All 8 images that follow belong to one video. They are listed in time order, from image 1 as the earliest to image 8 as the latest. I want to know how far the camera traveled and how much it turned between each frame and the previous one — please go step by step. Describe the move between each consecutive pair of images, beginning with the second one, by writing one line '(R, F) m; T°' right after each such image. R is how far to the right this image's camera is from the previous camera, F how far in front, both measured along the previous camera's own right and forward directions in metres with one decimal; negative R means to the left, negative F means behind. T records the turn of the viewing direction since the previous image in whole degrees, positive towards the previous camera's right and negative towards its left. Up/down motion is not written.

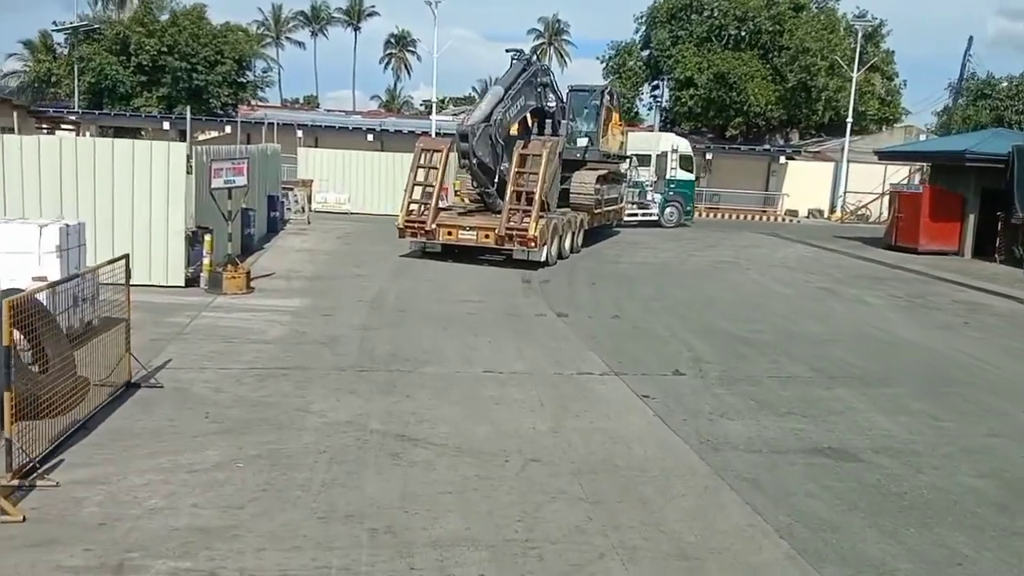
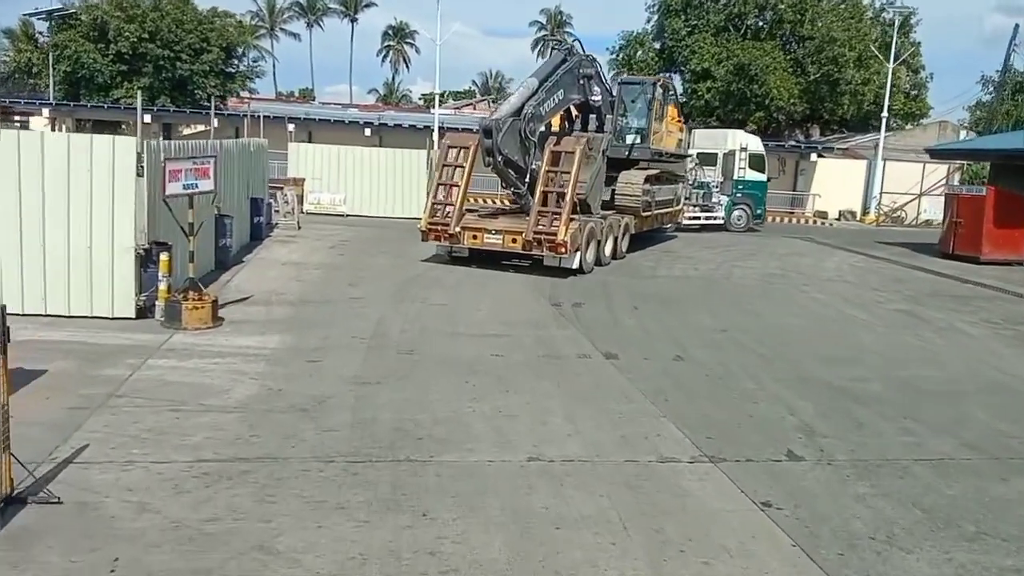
(-0.7, +3.1) m; 0°
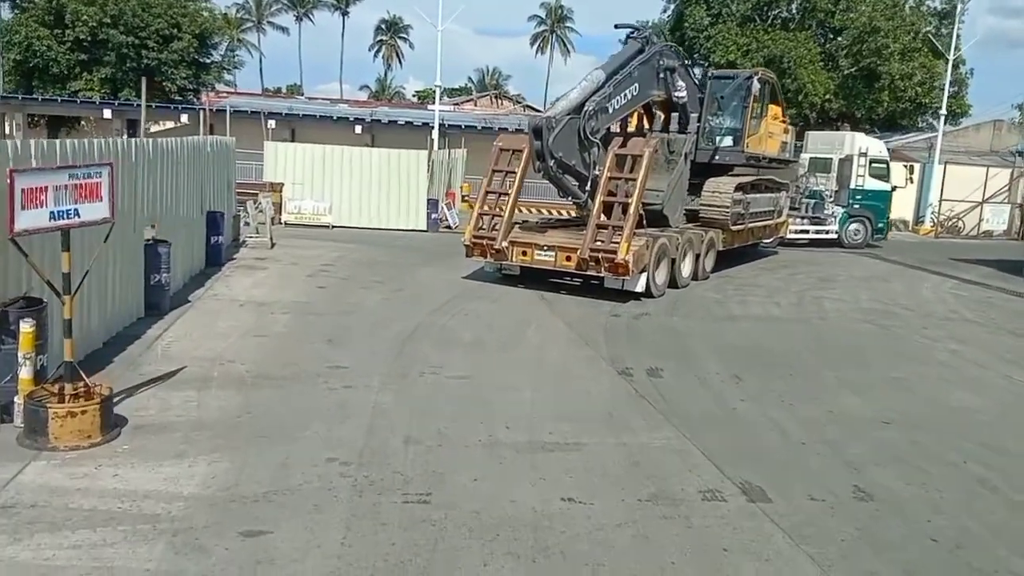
(-0.9, +4.6) m; +1°
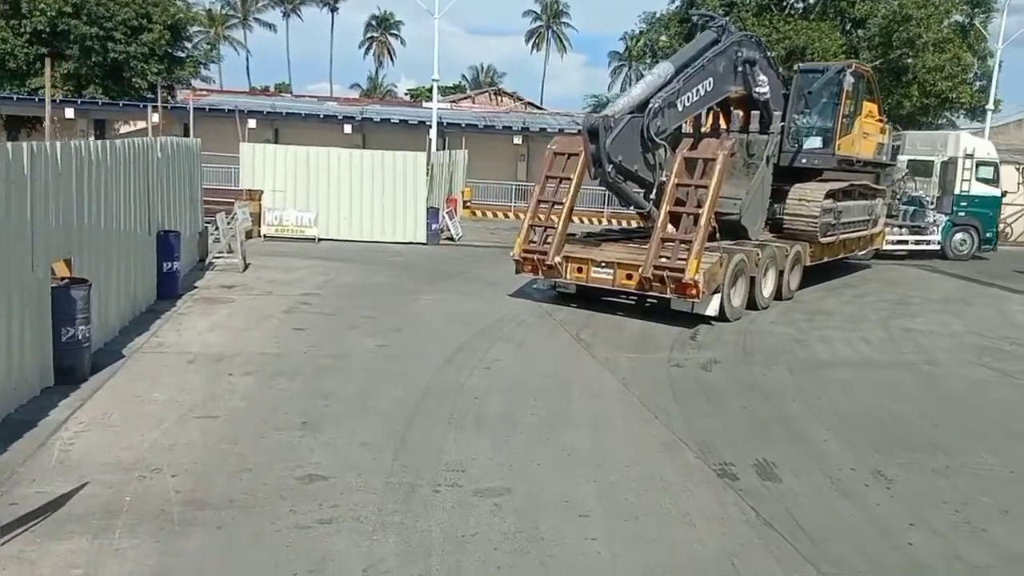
(-0.6, +3.2) m; +1°
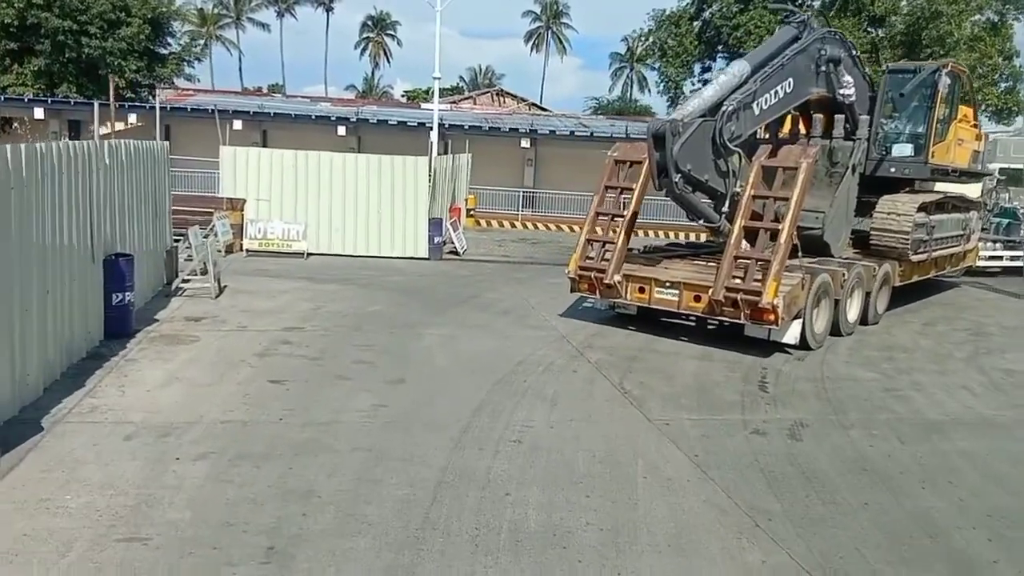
(-0.5, +2.4) m; 0°
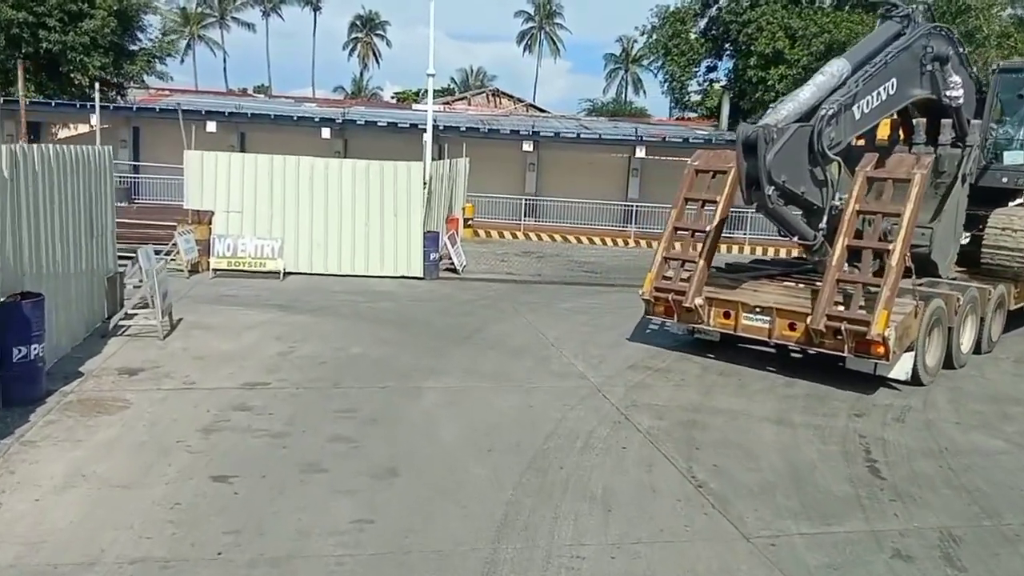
(-0.5, +2.6) m; +1°
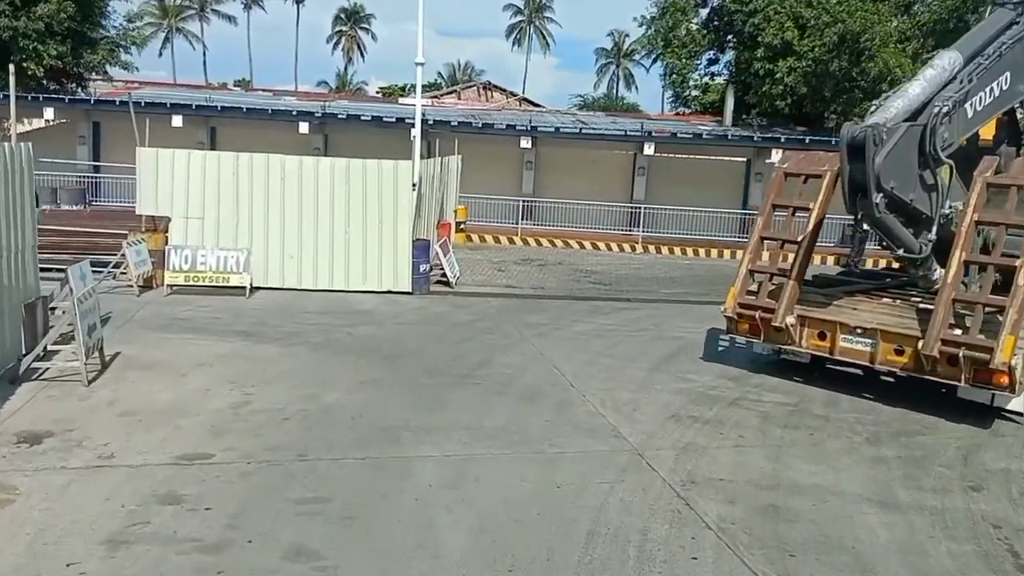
(-0.3, +2.3) m; +1°
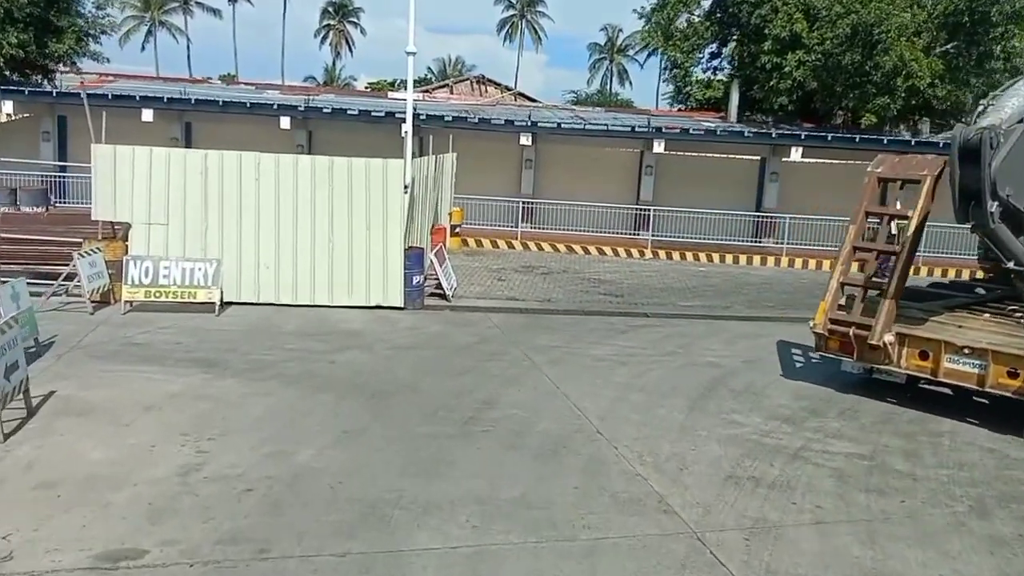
(-0.3, +1.8) m; +1°
